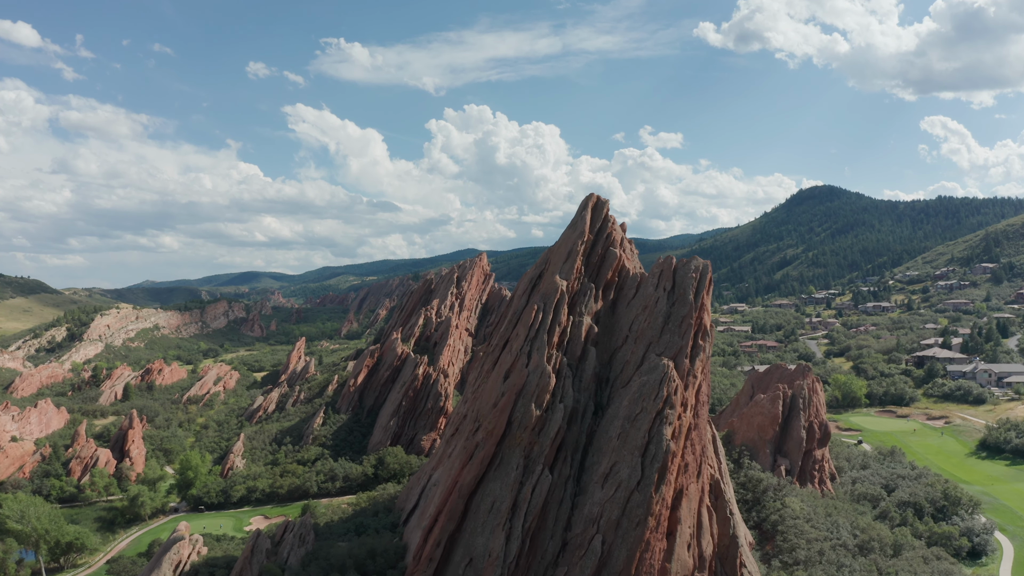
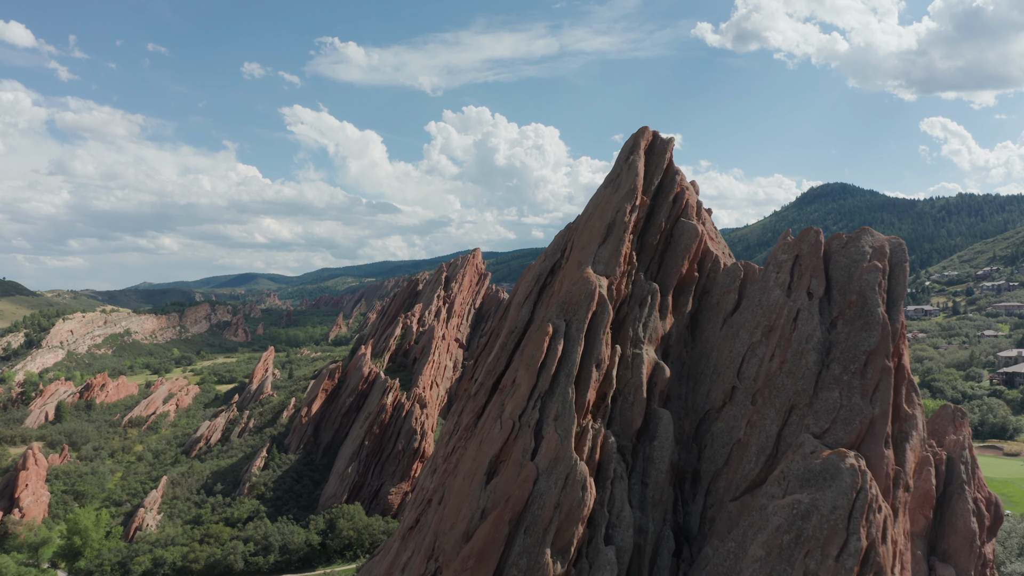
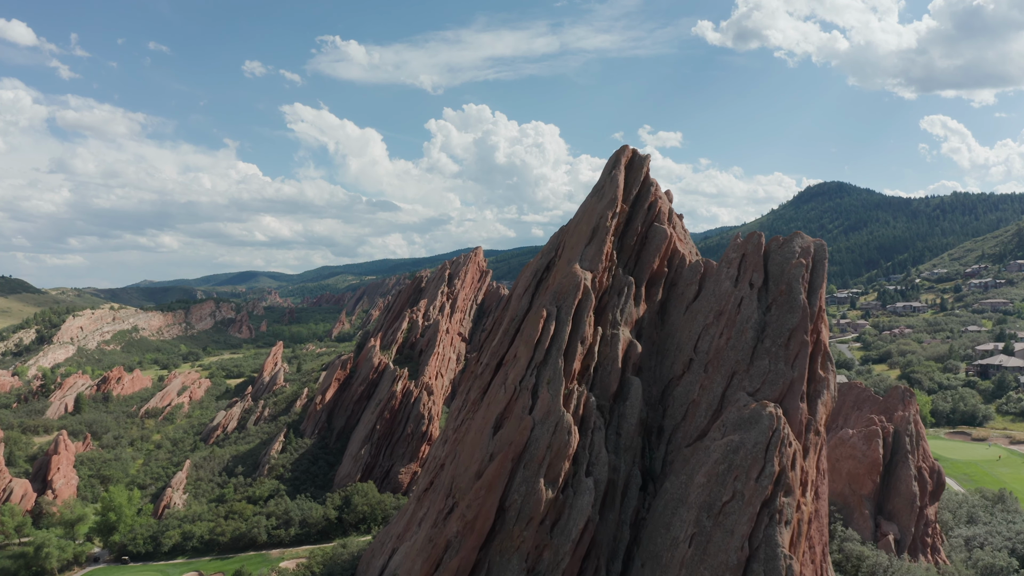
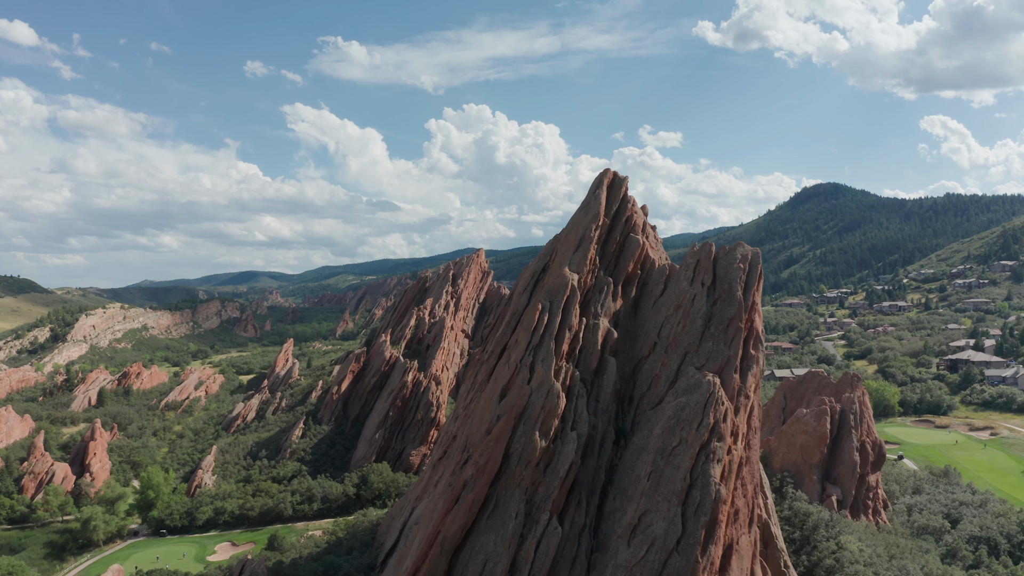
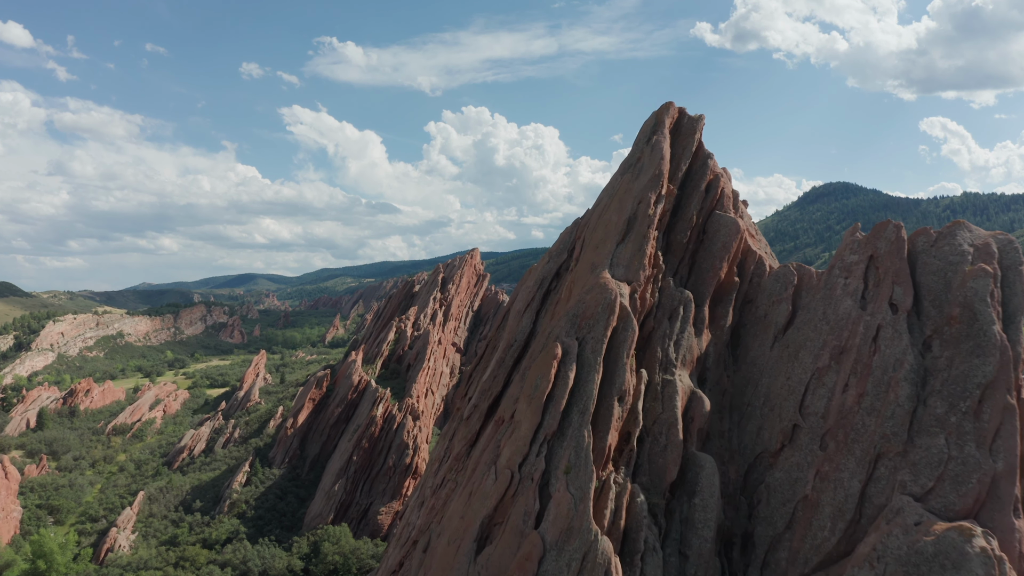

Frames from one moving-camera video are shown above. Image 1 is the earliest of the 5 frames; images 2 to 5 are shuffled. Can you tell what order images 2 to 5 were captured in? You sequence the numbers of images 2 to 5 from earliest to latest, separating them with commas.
4, 3, 2, 5
